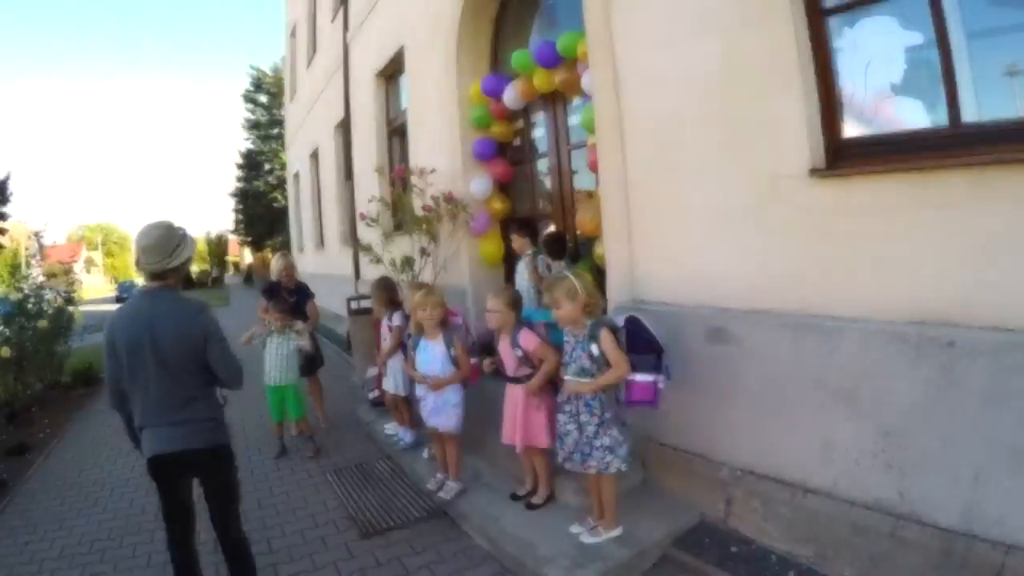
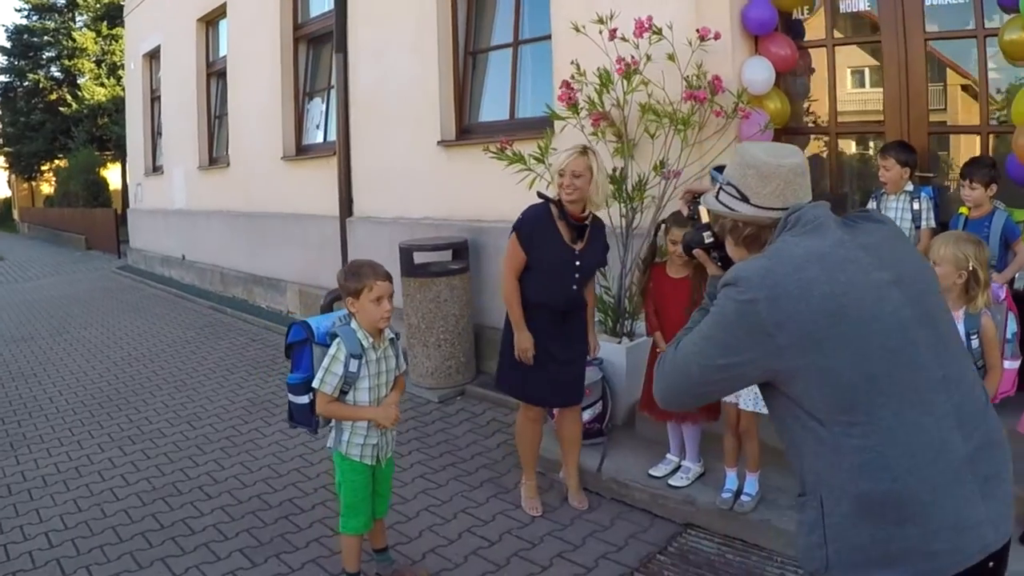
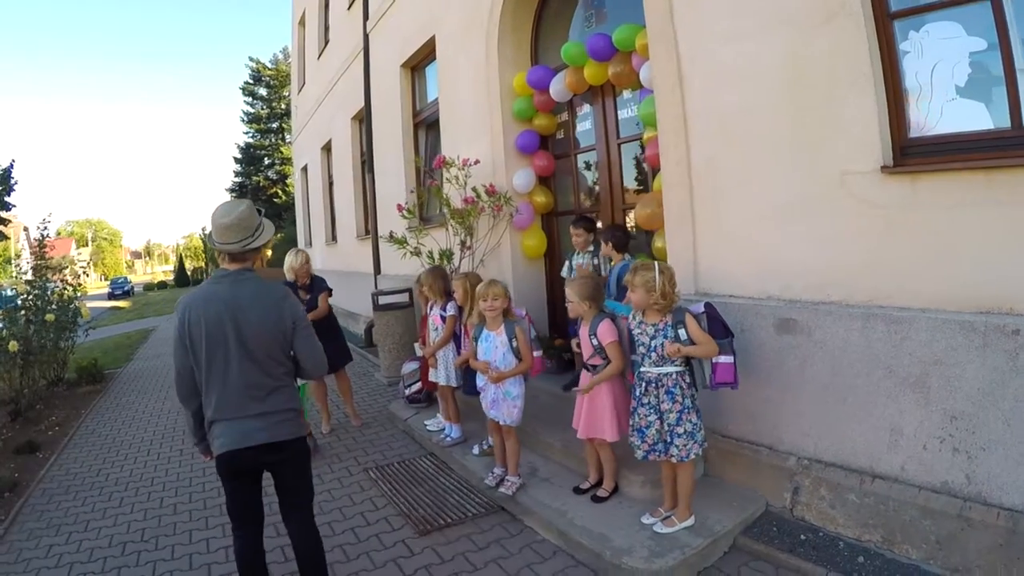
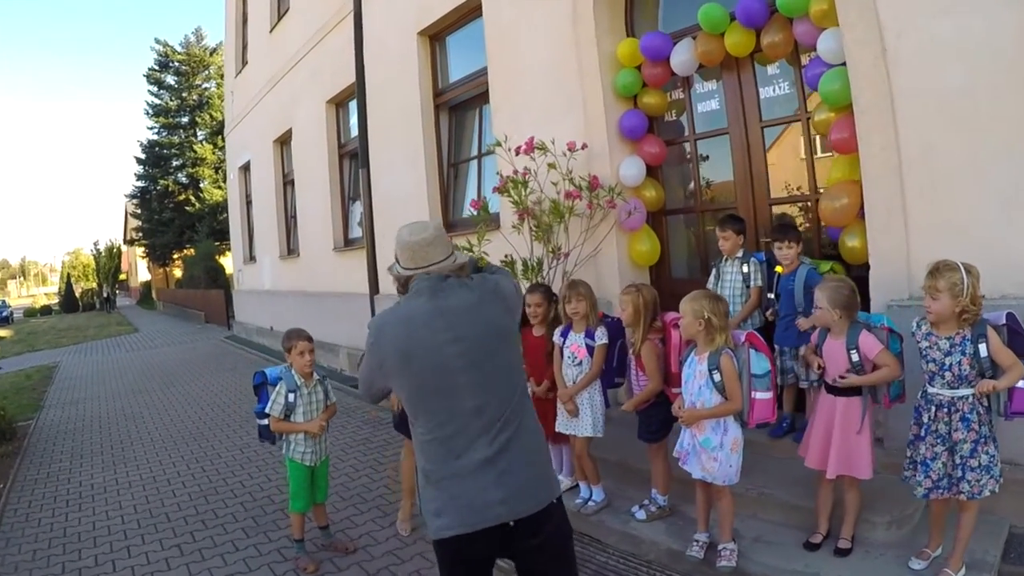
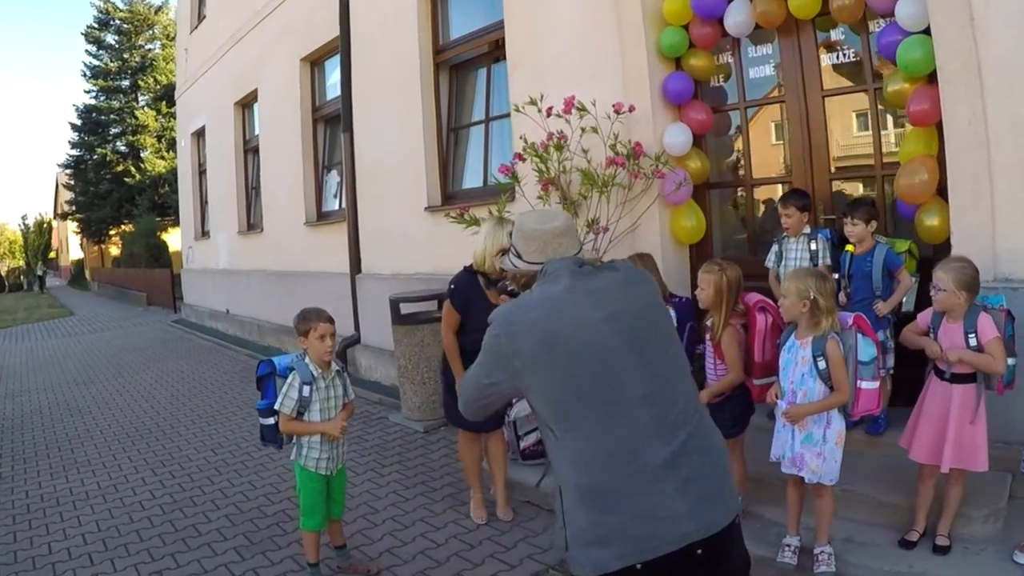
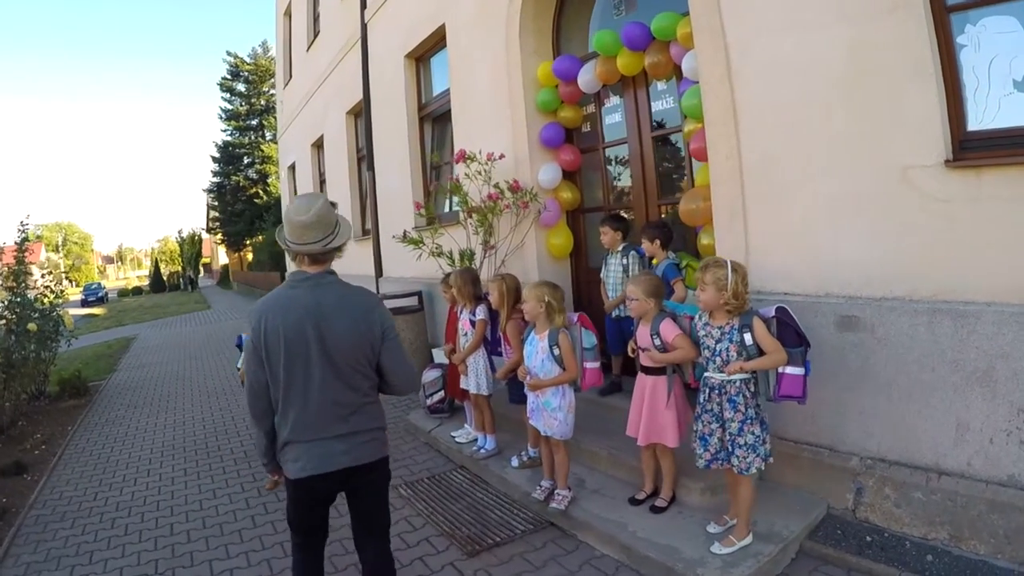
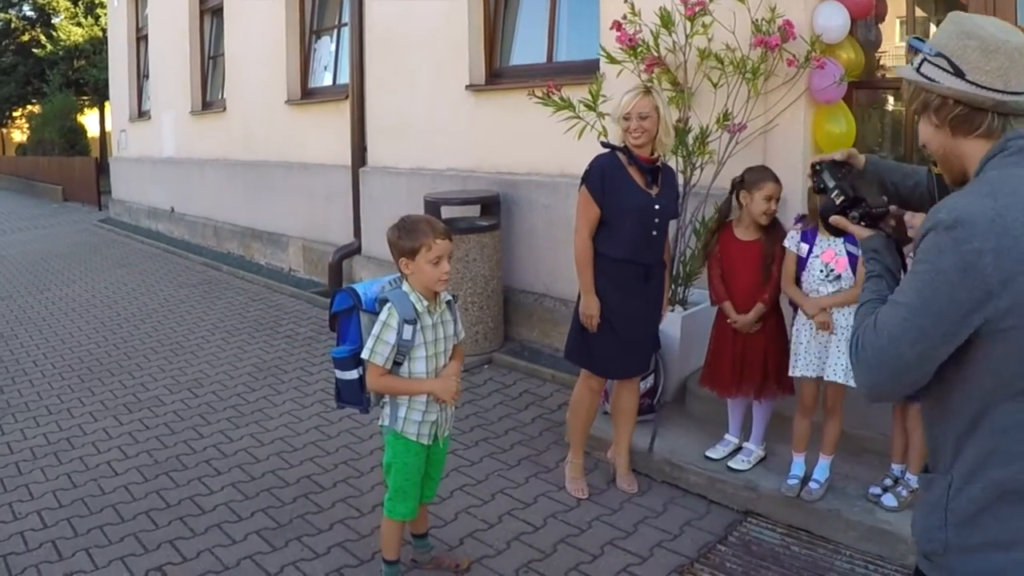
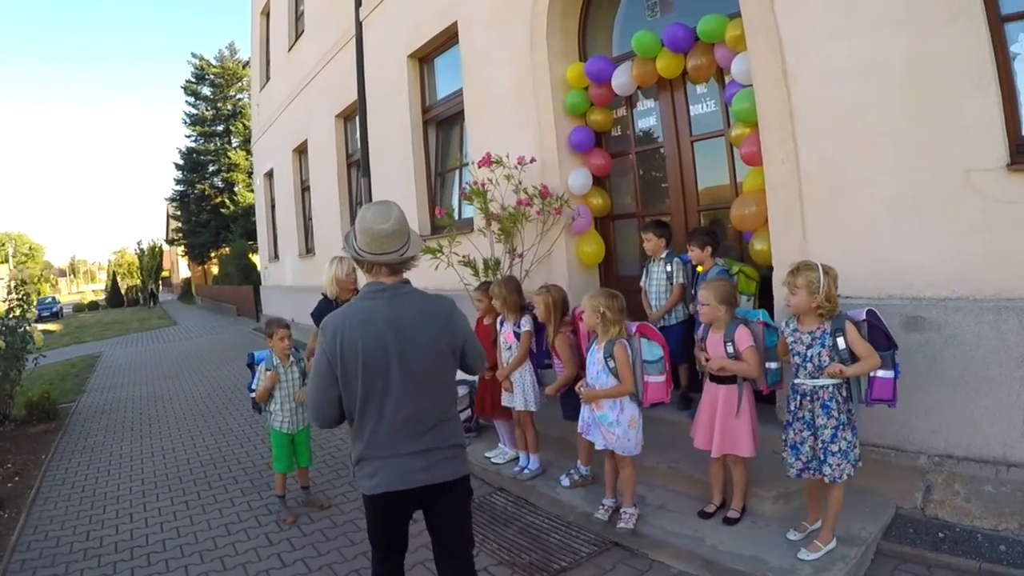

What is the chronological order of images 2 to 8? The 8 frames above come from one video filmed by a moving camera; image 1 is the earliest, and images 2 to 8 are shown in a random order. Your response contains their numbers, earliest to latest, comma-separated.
3, 6, 8, 4, 5, 2, 7
